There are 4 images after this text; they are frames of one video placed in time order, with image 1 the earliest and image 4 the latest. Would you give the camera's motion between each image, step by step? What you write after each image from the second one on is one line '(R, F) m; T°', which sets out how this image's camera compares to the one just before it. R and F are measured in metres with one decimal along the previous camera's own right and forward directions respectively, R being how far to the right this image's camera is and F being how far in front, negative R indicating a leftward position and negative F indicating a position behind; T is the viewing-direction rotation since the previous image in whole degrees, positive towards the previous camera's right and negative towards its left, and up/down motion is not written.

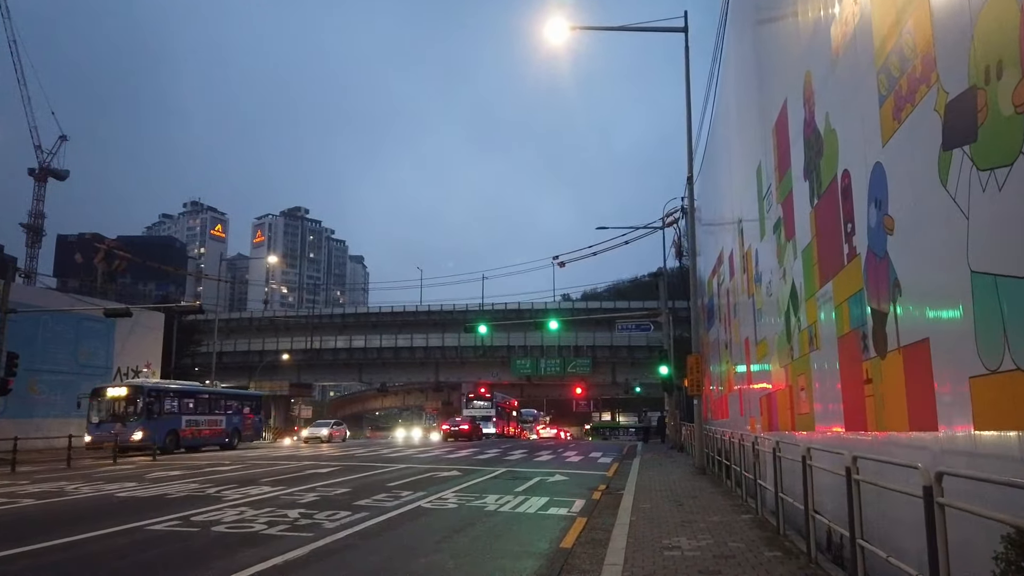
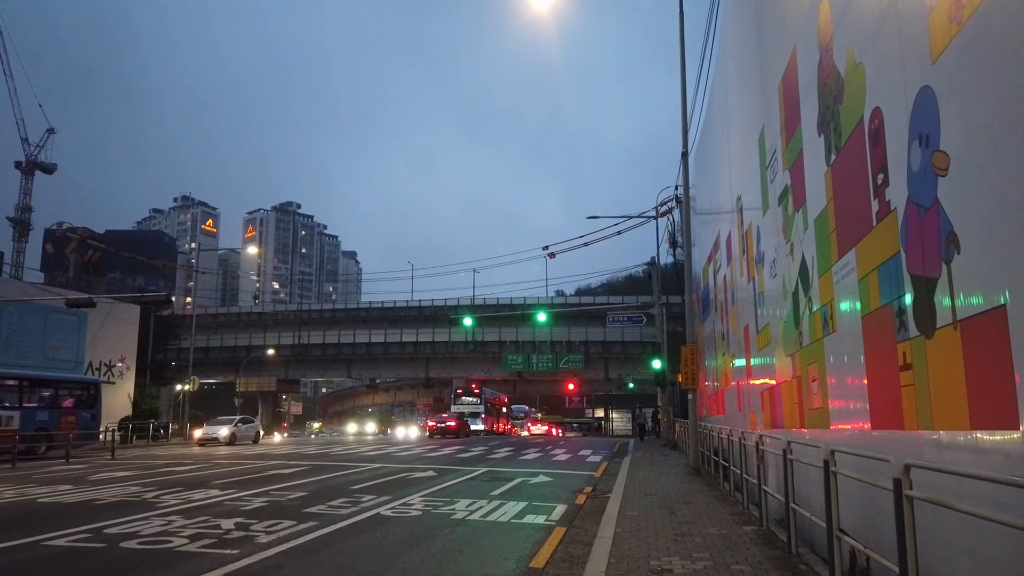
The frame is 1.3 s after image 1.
(+0.3, +1.4) m; 0°
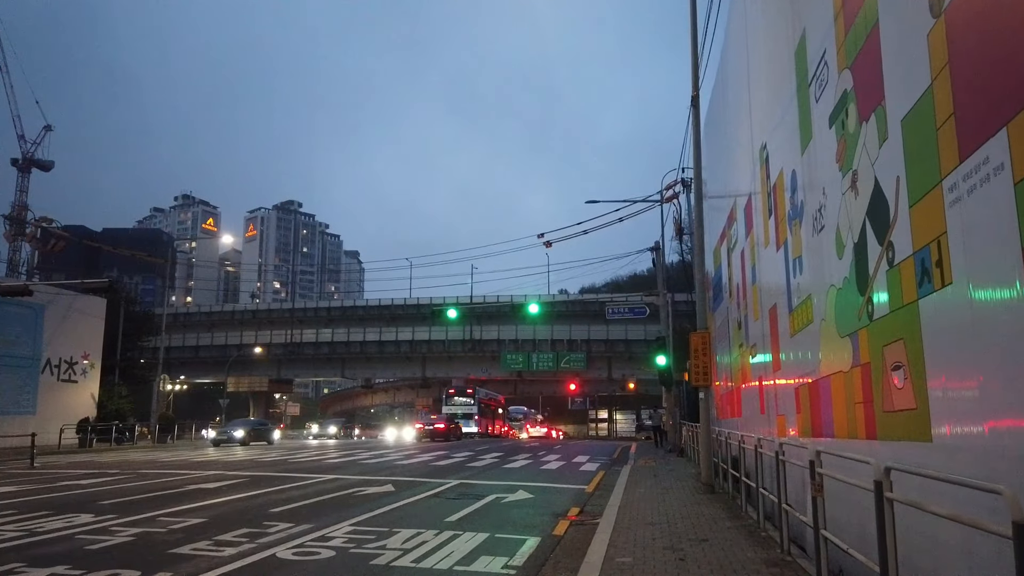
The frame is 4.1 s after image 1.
(+0.6, +2.9) m; 0°
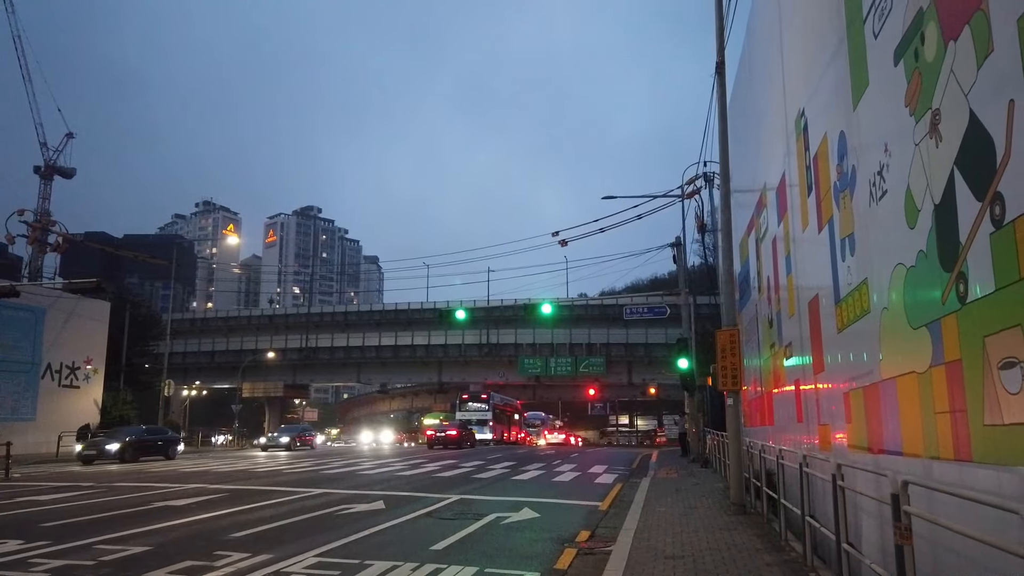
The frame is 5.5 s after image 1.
(+0.3, +1.5) m; -2°
